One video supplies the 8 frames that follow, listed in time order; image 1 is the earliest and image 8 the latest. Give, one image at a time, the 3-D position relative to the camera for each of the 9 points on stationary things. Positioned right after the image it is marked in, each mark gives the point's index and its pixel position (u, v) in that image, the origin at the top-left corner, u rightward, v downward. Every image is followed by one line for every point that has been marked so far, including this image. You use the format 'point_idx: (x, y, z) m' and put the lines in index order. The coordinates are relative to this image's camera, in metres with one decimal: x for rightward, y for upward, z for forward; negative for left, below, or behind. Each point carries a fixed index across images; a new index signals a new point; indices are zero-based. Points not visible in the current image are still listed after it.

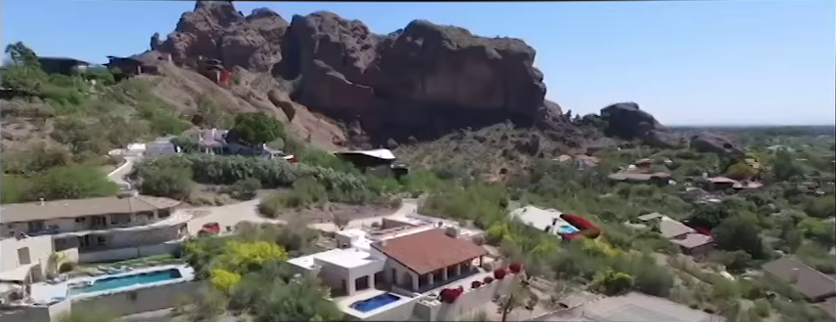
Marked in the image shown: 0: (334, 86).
0: (-5.0, +4.9, +33.3) m
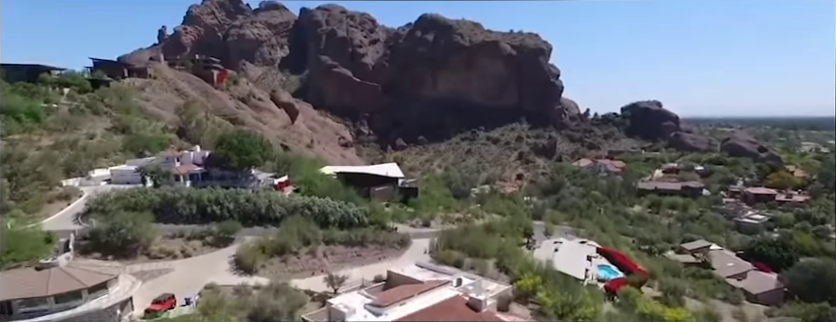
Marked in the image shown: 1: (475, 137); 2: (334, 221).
0: (-4.4, +4.8, +31.7) m
1: (+3.0, +1.4, +29.5) m
2: (-1.6, -1.3, +10.3) m
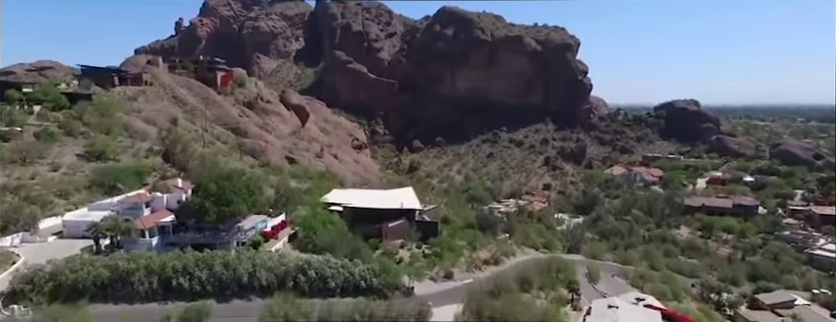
0: (-3.4, +4.7, +30.0) m
1: (+3.9, +1.2, +27.6) m
2: (-1.3, -1.9, +8.7) m
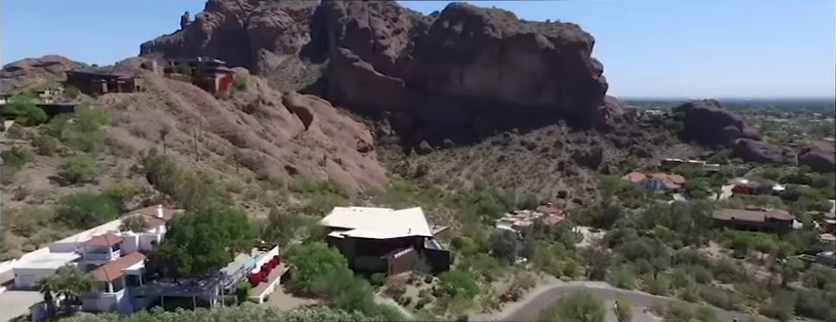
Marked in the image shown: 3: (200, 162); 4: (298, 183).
0: (-3.0, +4.5, +28.9) m
1: (+4.3, +1.0, +26.5) m
2: (-1.2, -2.3, +7.7) m
3: (-5.4, 0.0, +13.6) m
4: (-3.3, -0.6, +15.0) m
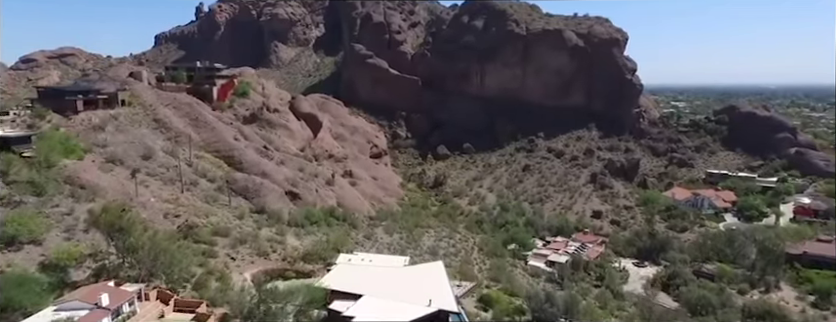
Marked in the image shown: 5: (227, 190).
0: (-2.2, +4.2, +26.9) m
1: (+5.1, +0.6, +24.4) m
2: (-0.9, -3.1, +5.8) m
3: (-5.0, -0.7, +11.8) m
4: (-2.8, -1.3, +13.1) m
5: (-4.4, -0.7, +12.7) m
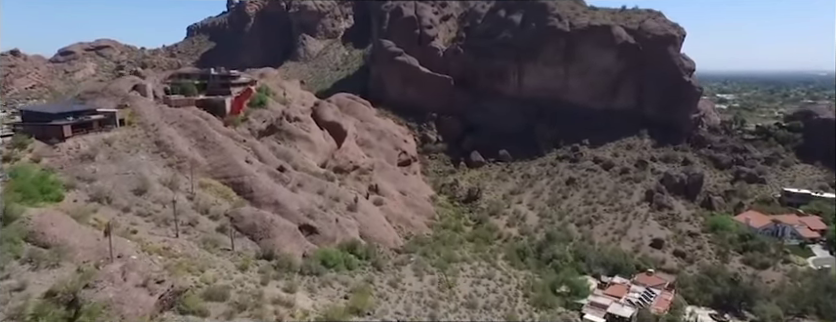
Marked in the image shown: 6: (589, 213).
0: (-0.7, +3.8, +24.9) m
1: (+6.4, +0.2, +22.0) m
2: (-0.6, -4.0, +3.9) m
3: (-4.3, -1.4, +10.0) m
4: (-2.1, -2.0, +11.3) m
5: (-3.7, -1.4, +11.0) m
6: (+5.6, -1.7, +17.6) m
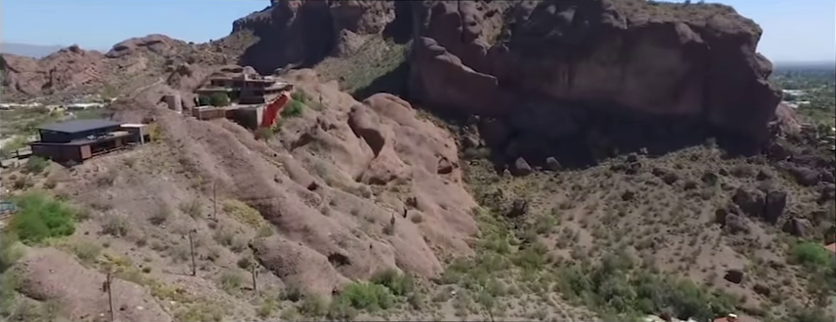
0: (+1.1, +3.5, +23.6) m
1: (+8.0, -0.2, +20.2) m
2: (-0.4, -4.6, +2.7) m
3: (-3.6, -1.9, +9.1) m
4: (-1.3, -2.5, +10.1) m
5: (-3.0, -1.9, +10.0) m
6: (+6.8, -2.2, +15.9) m
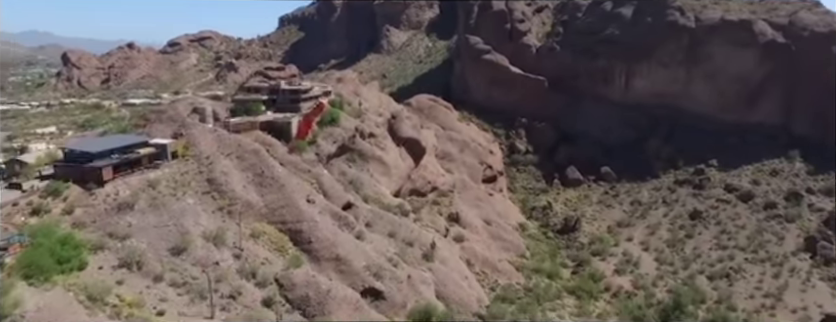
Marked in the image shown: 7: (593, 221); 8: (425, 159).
0: (+2.9, +3.1, +22.2) m
1: (+9.5, -0.7, +18.4) m
2: (-0.3, -5.1, +1.6) m
3: (-3.0, -2.4, +8.2) m
4: (-0.6, -2.9, +9.1) m
5: (-2.3, -2.3, +9.1) m
6: (+7.9, -2.6, +14.1) m
7: (+5.8, -2.0, +18.0) m
8: (+0.2, 0.0, +18.4) m
